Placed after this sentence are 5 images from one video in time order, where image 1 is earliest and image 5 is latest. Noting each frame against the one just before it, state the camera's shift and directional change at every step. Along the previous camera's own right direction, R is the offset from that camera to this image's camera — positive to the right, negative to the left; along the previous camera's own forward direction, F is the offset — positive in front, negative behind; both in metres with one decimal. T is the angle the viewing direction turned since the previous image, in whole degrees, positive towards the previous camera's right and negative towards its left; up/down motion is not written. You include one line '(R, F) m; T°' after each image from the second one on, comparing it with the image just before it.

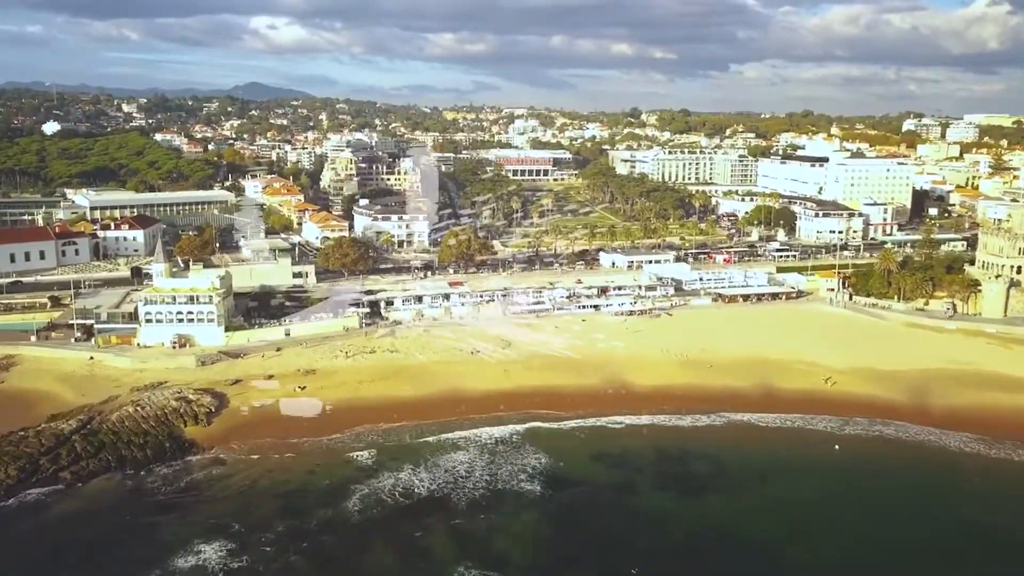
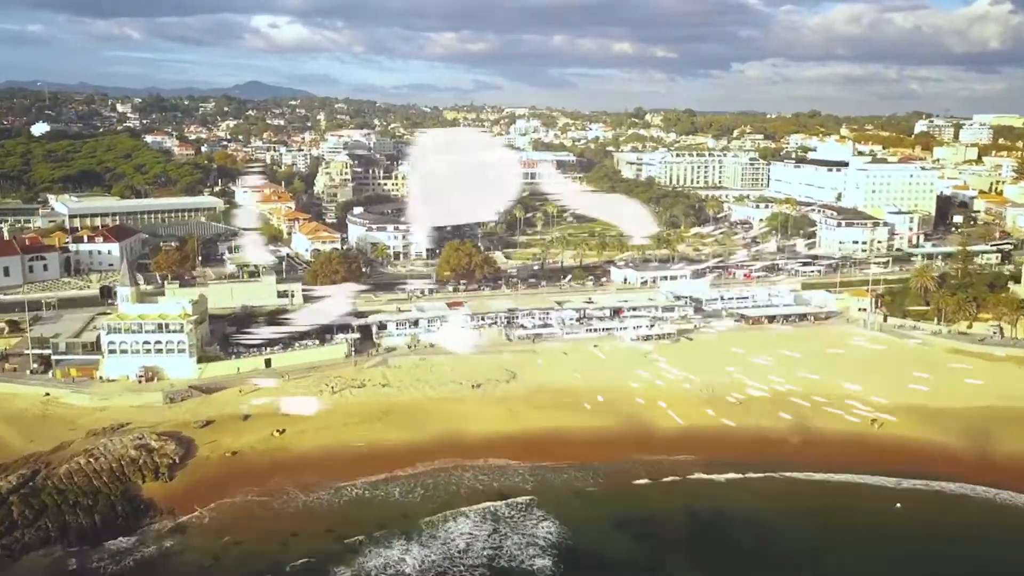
(-0.1, +2.1) m; 0°
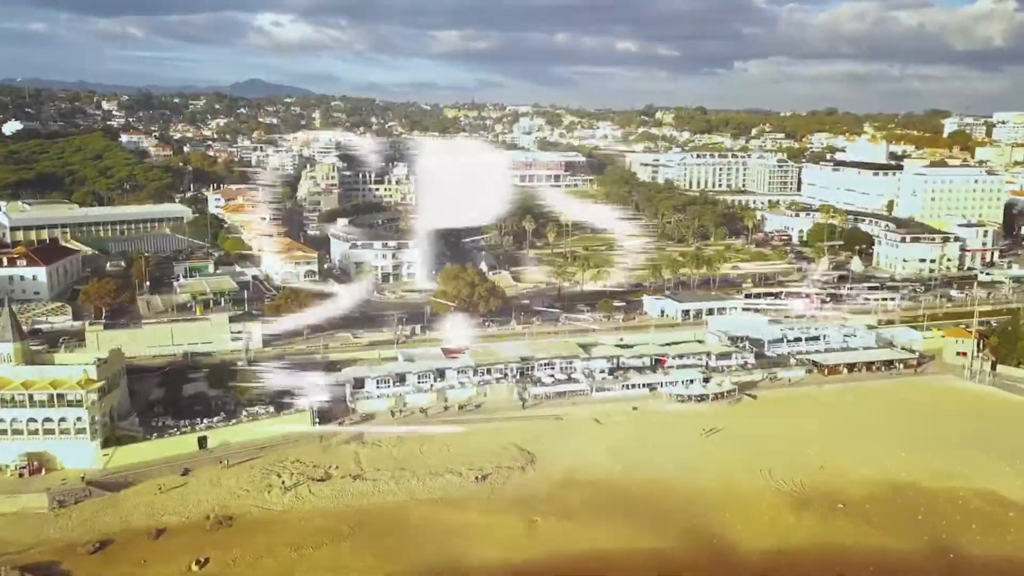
(-0.3, +4.7) m; 0°
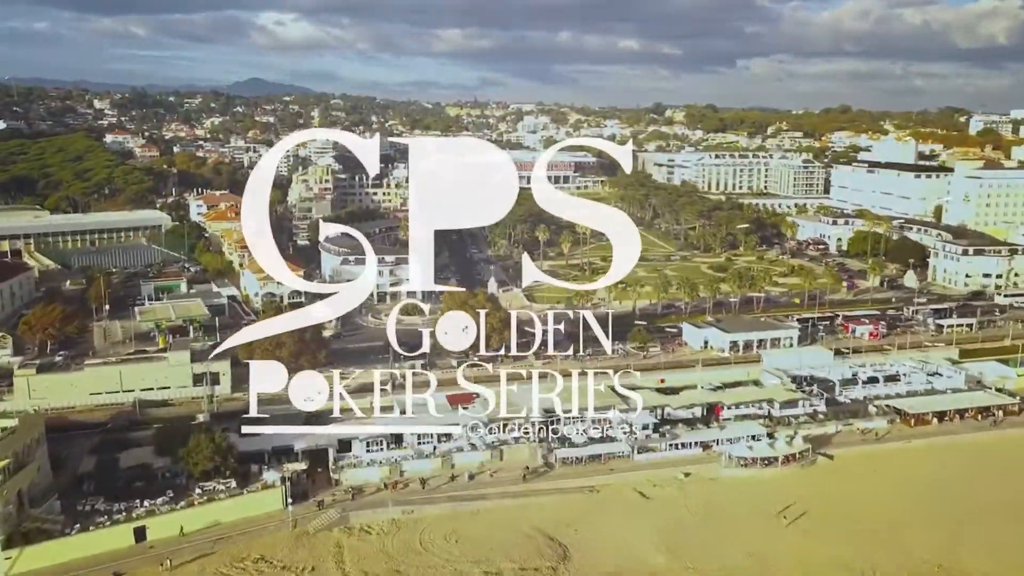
(-0.3, +3.2) m; 0°
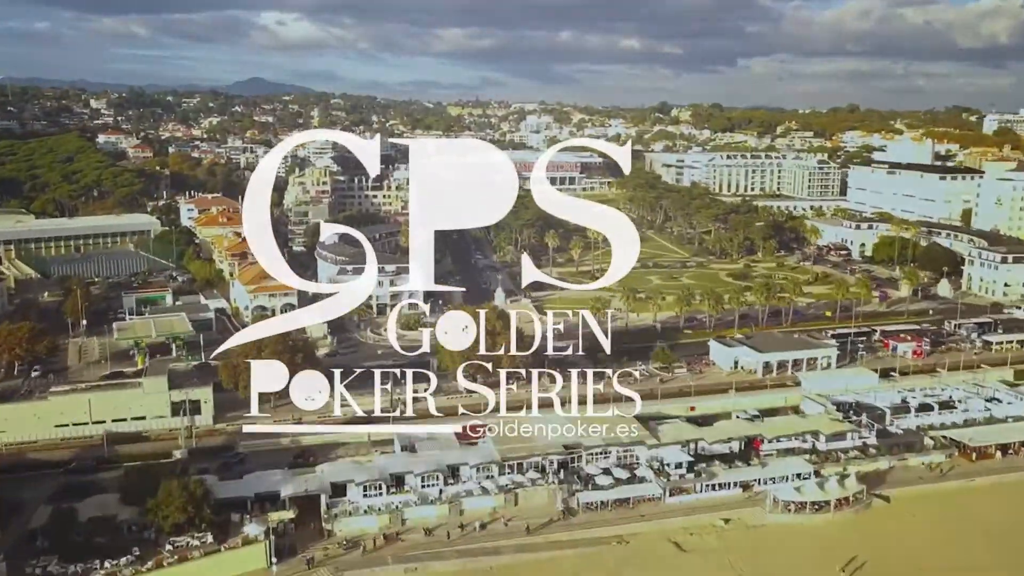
(-0.2, +1.6) m; 0°
